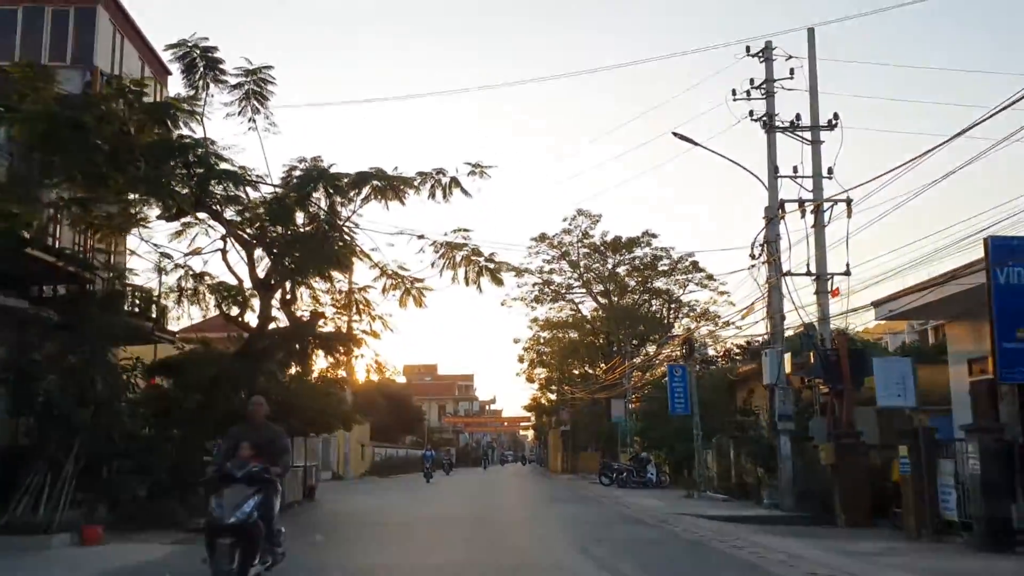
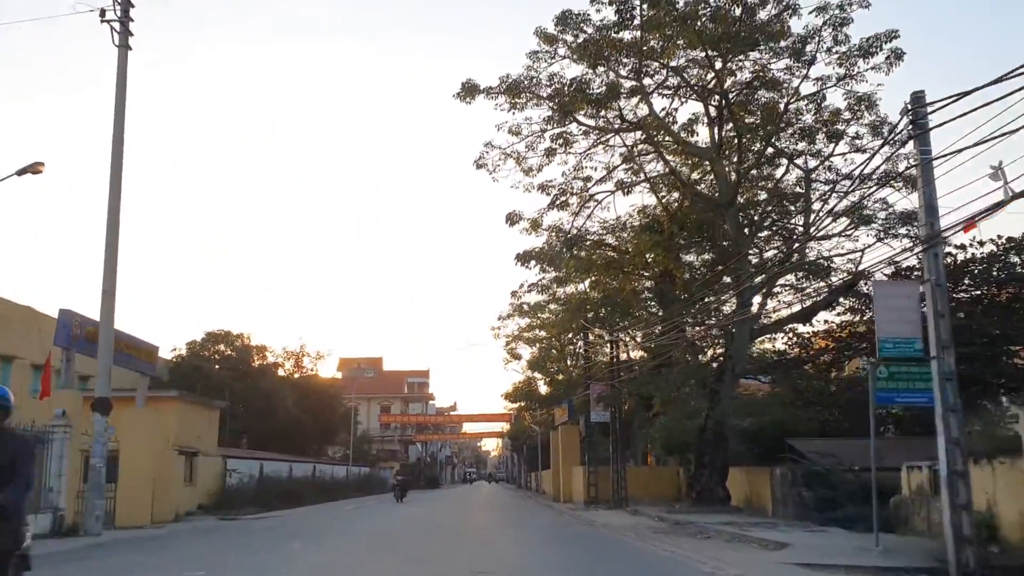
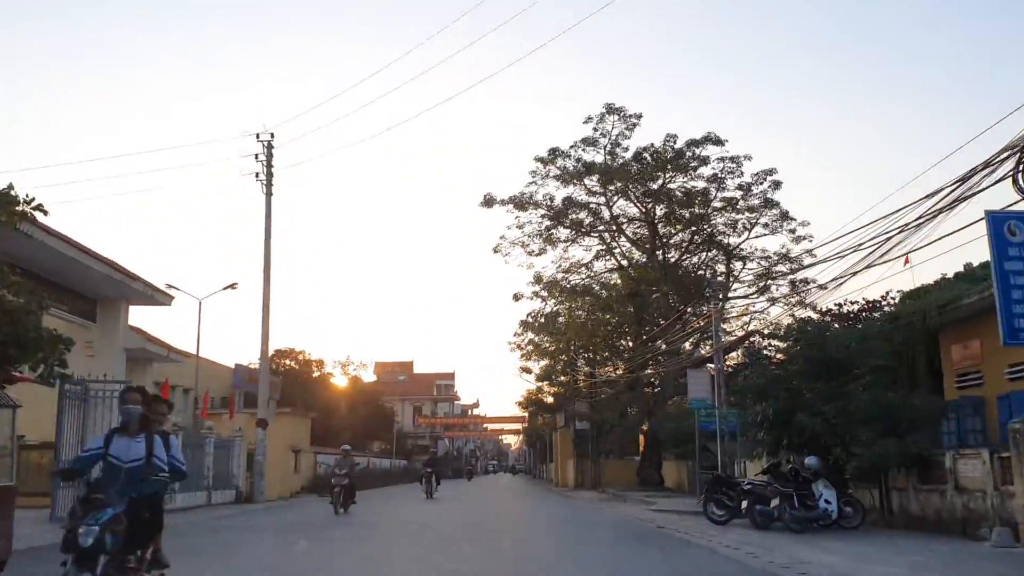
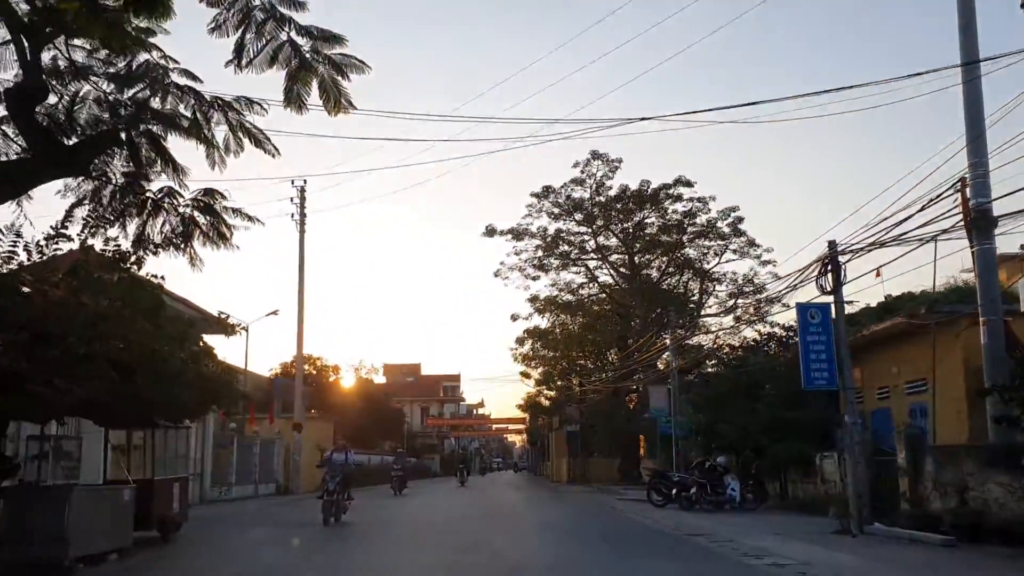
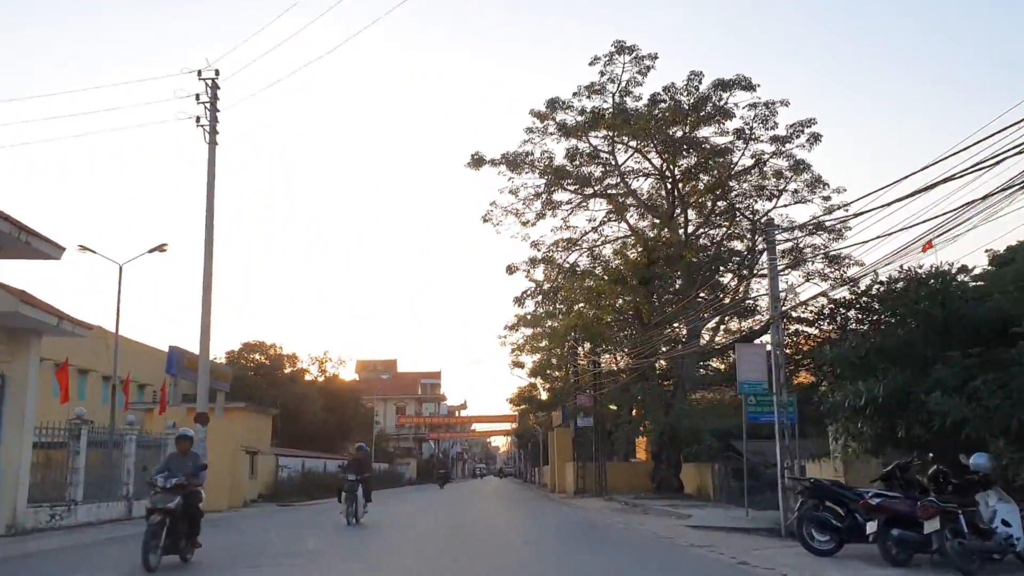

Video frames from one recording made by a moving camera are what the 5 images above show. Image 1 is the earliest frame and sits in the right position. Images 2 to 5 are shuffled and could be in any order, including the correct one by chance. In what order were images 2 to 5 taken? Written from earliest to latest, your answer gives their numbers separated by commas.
4, 3, 5, 2
